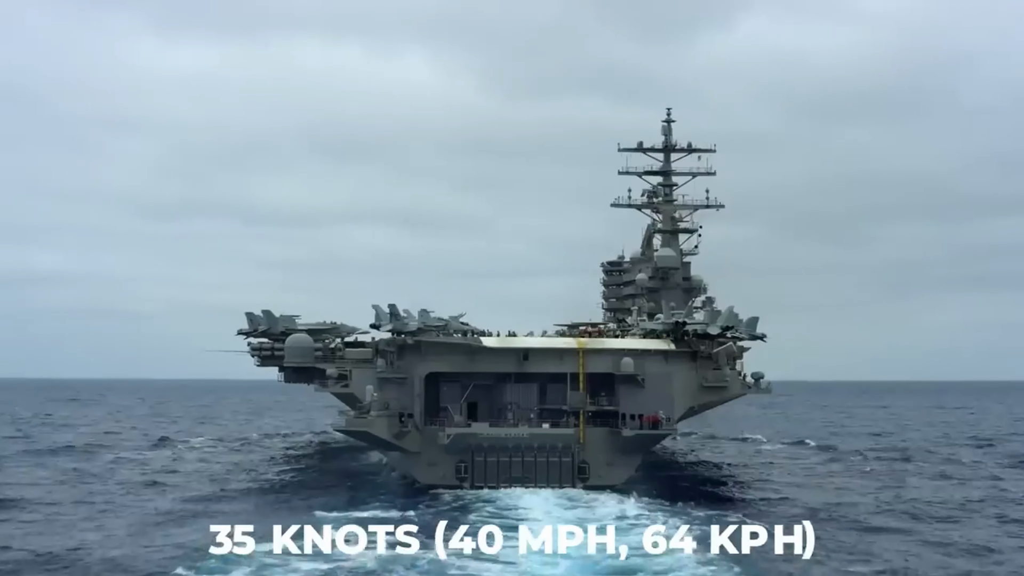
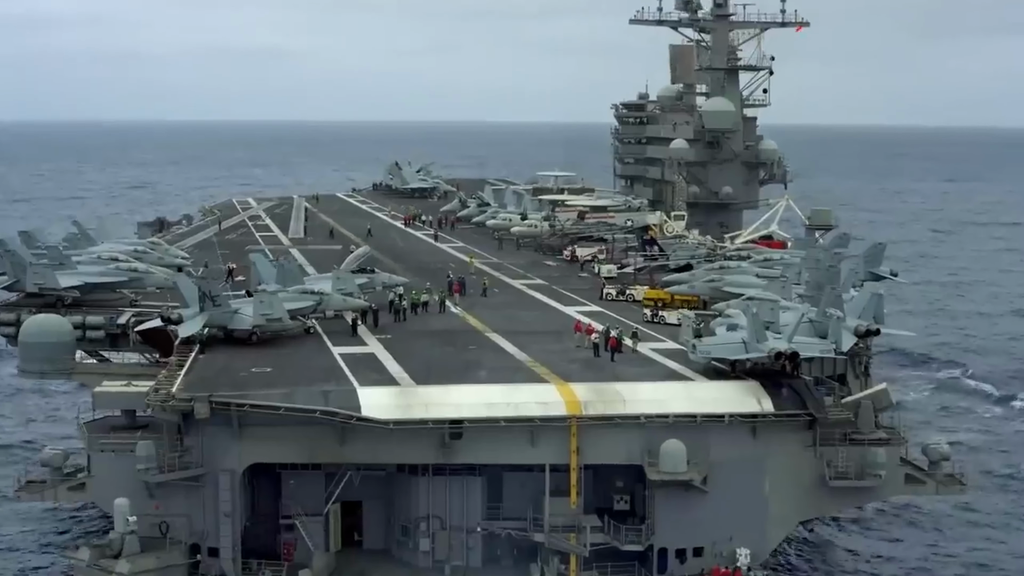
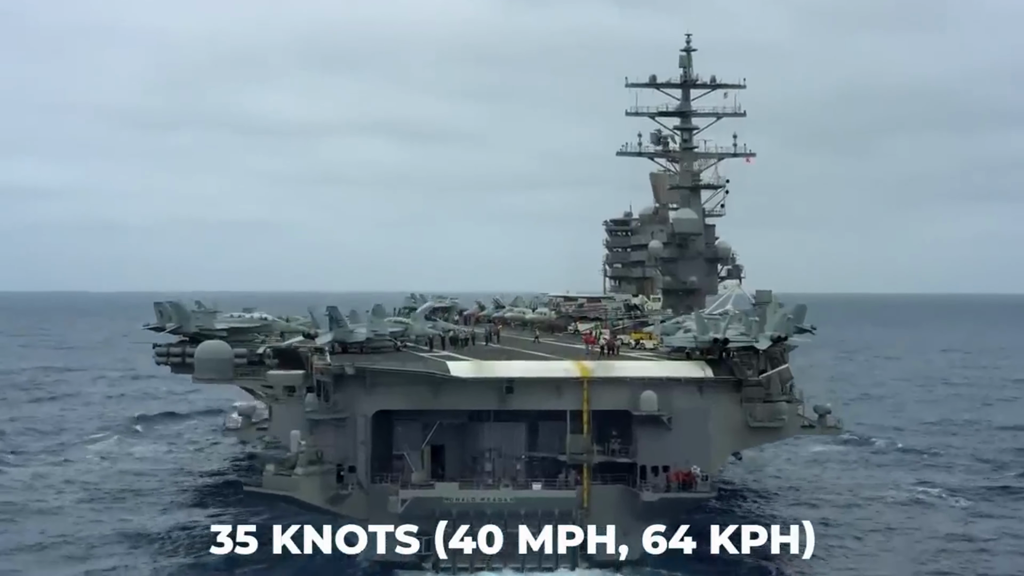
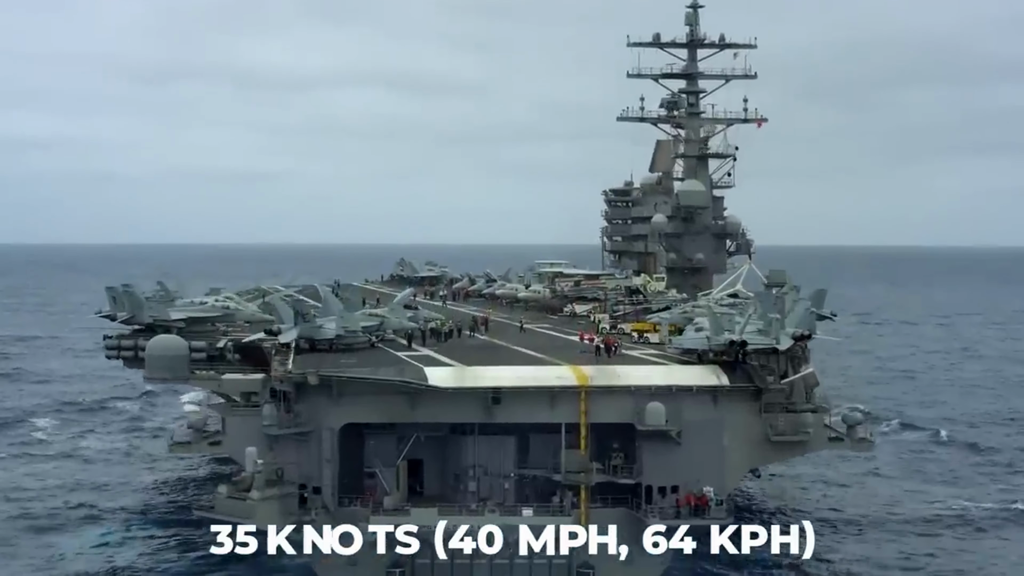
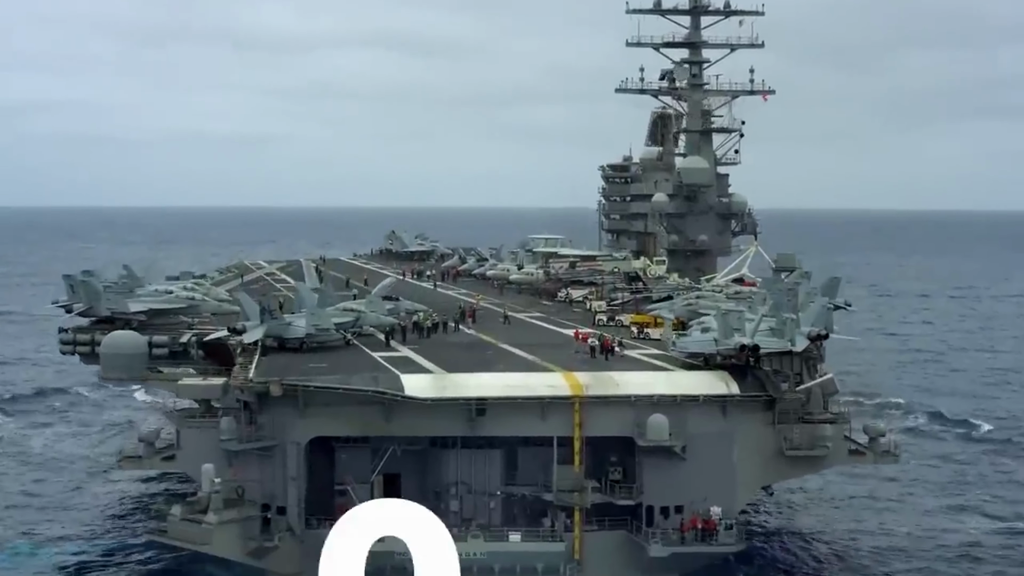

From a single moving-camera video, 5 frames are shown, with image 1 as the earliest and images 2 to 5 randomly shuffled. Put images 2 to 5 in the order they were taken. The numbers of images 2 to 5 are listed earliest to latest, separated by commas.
3, 4, 5, 2
